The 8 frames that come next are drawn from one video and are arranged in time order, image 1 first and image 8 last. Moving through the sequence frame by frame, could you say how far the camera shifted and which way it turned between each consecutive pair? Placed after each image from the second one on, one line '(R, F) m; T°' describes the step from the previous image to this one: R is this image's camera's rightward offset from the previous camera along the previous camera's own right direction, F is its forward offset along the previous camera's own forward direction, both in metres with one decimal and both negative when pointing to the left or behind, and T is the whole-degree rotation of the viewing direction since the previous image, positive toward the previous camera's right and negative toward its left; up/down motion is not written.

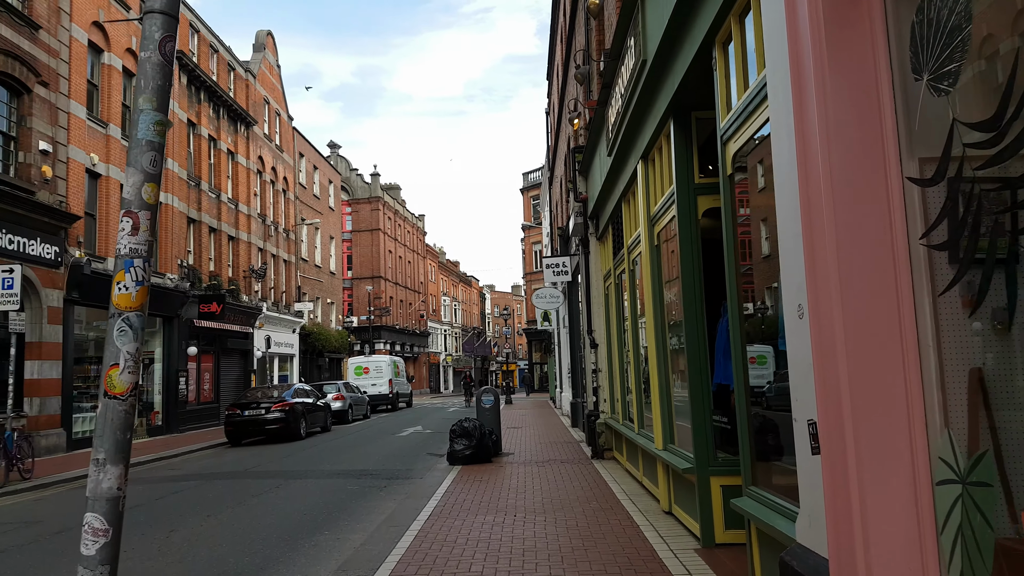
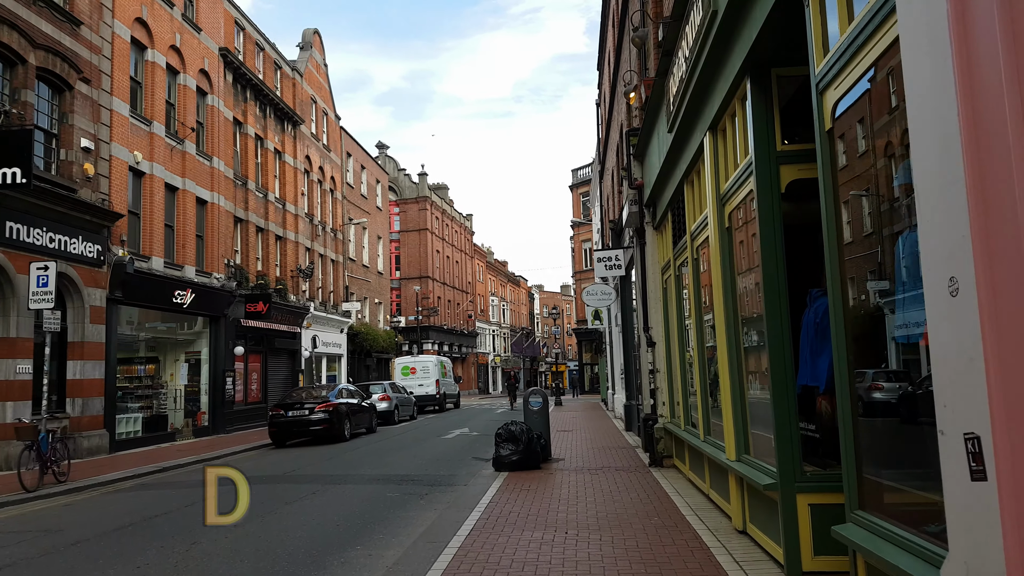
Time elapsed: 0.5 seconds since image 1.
(0.0, +0.8) m; -4°
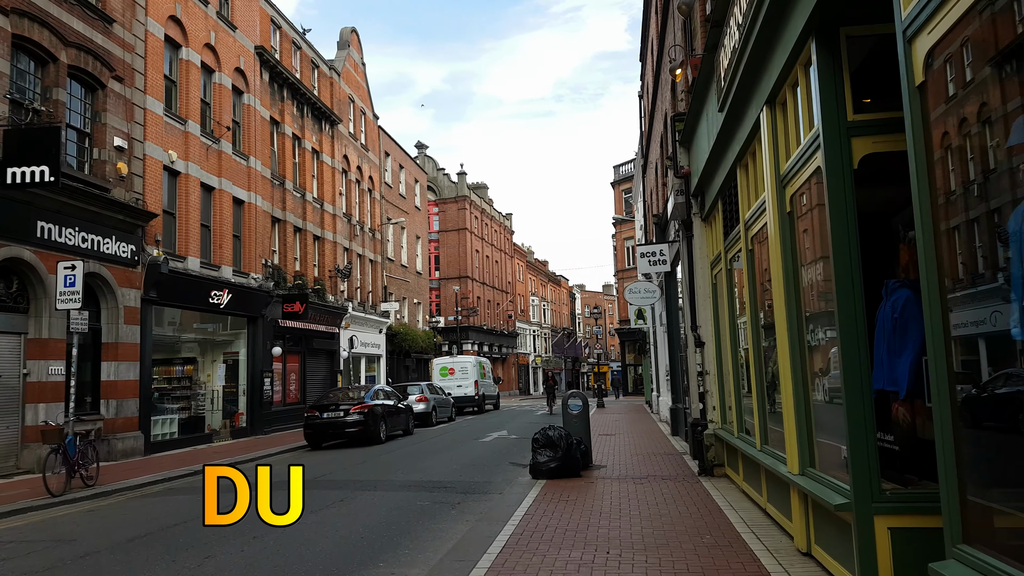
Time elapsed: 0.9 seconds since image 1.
(+0.1, +0.6) m; -3°
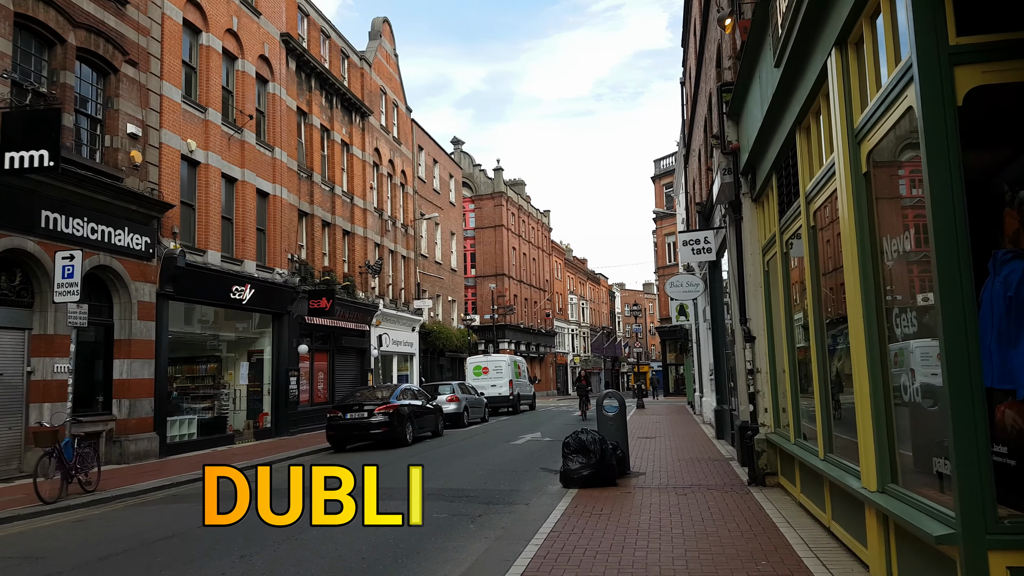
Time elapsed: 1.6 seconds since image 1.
(+0.2, +1.1) m; -3°
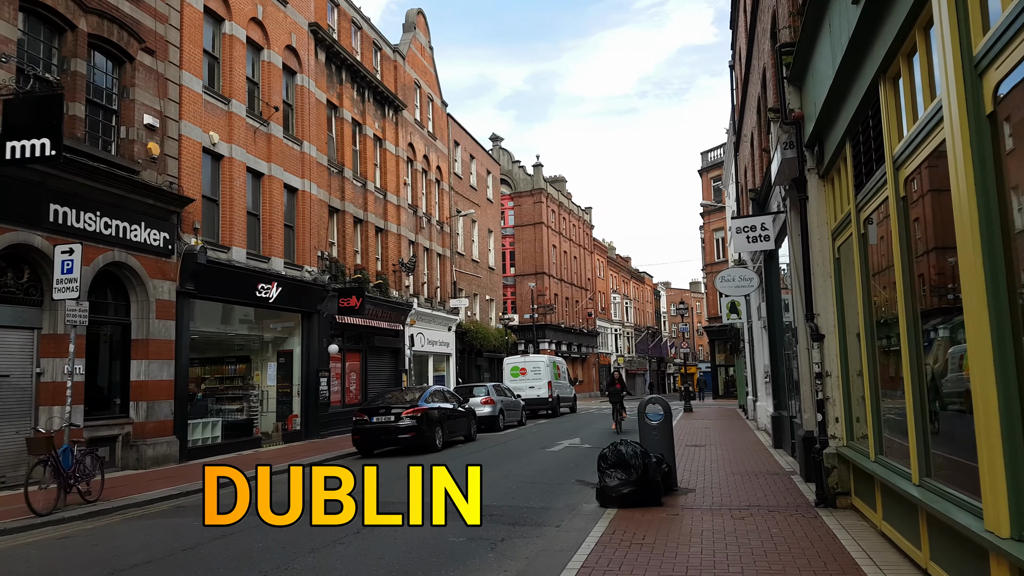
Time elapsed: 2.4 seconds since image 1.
(+0.1, +1.1) m; -3°
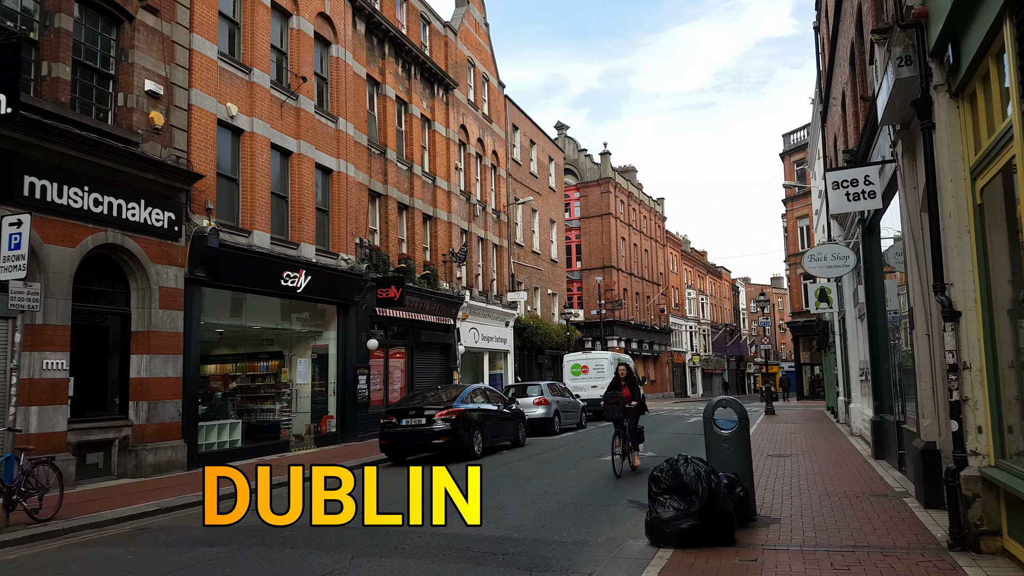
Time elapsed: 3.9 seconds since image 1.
(+0.5, +2.1) m; -6°
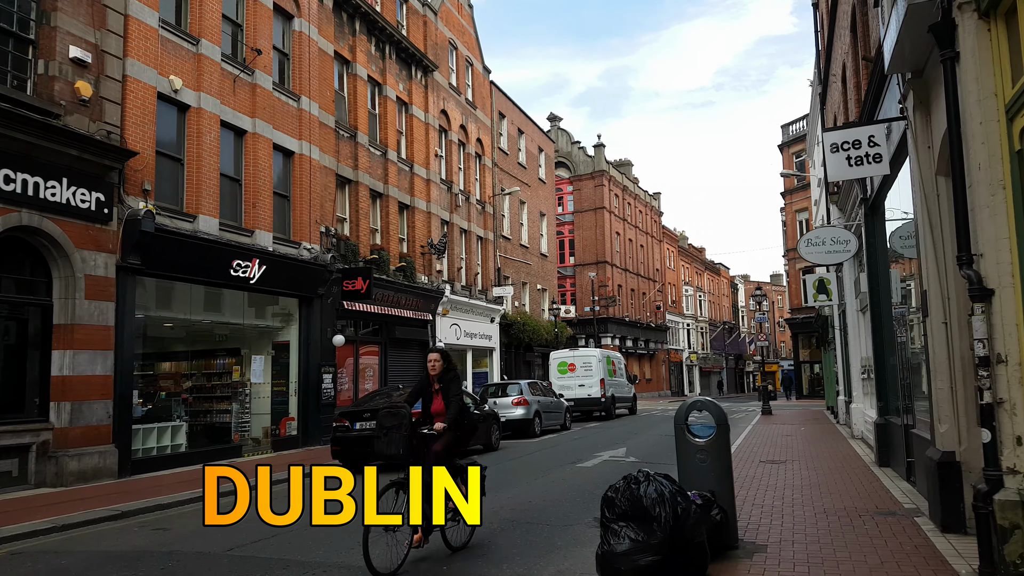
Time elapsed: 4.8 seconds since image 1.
(+0.6, +1.3) m; 0°
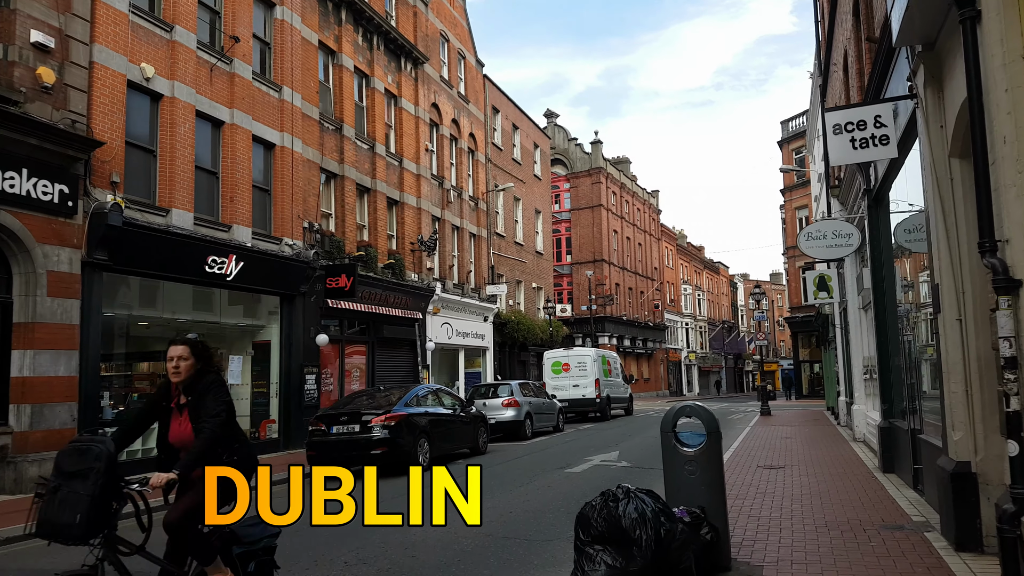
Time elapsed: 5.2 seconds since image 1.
(+0.2, +0.6) m; 0°
